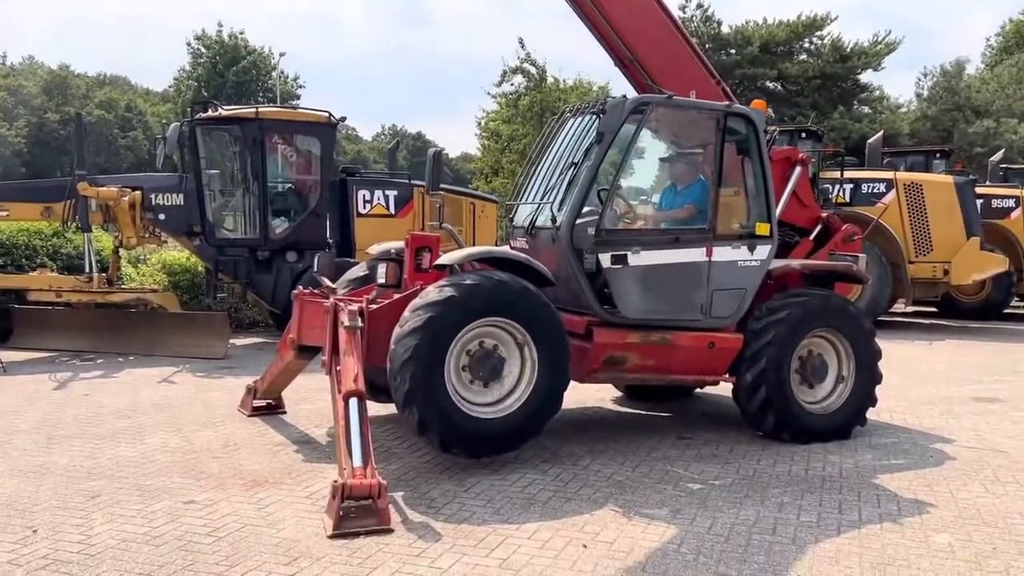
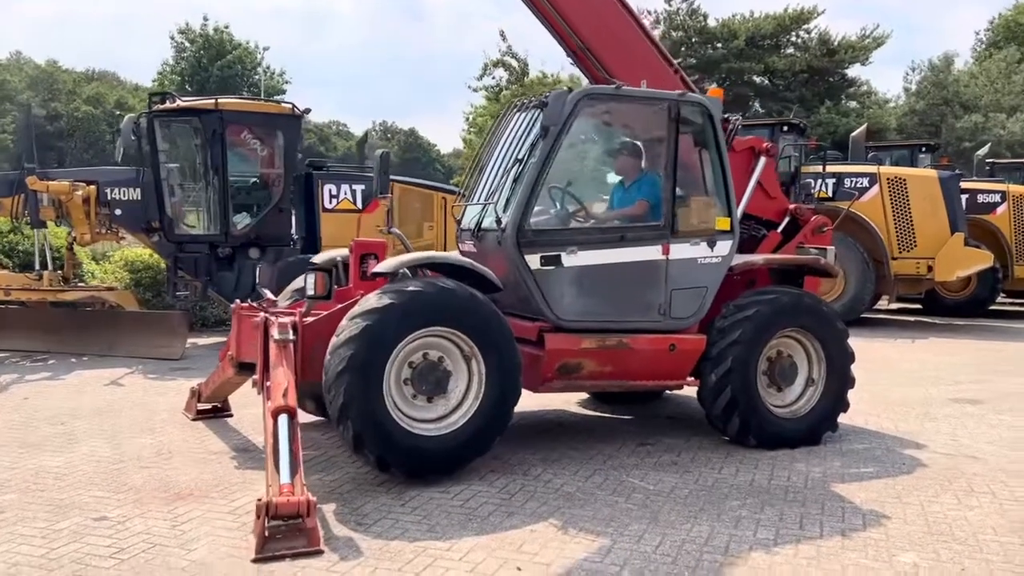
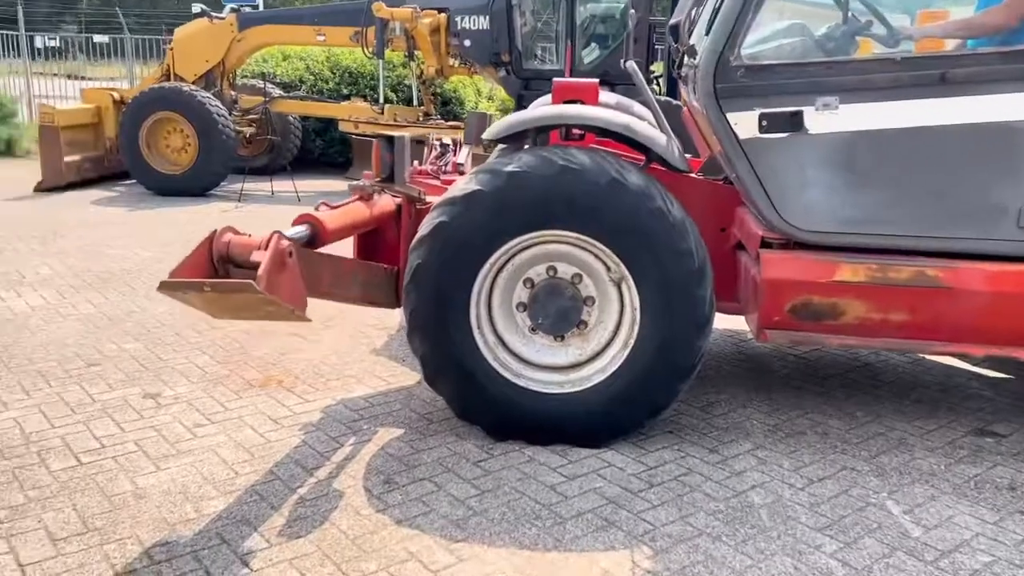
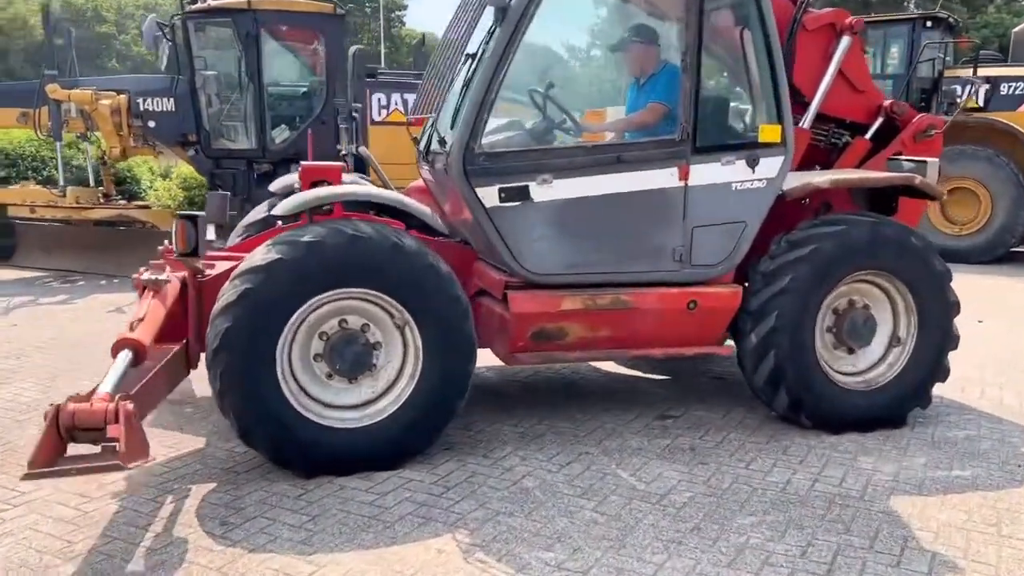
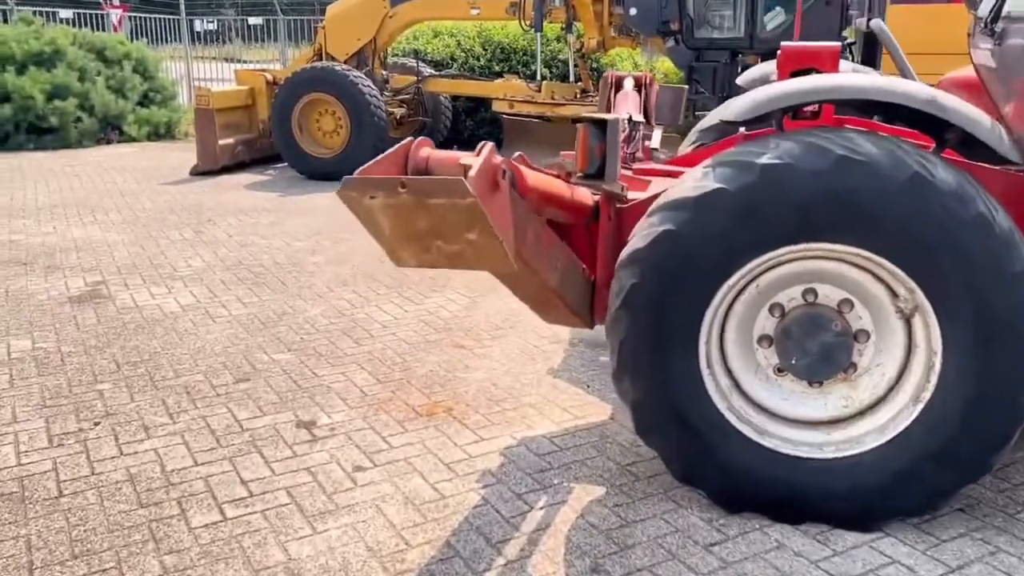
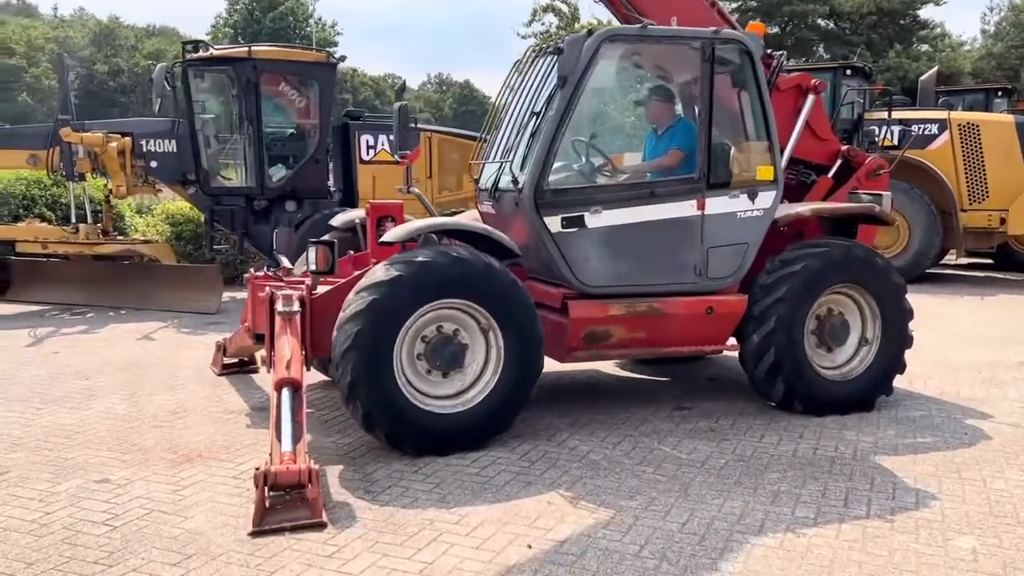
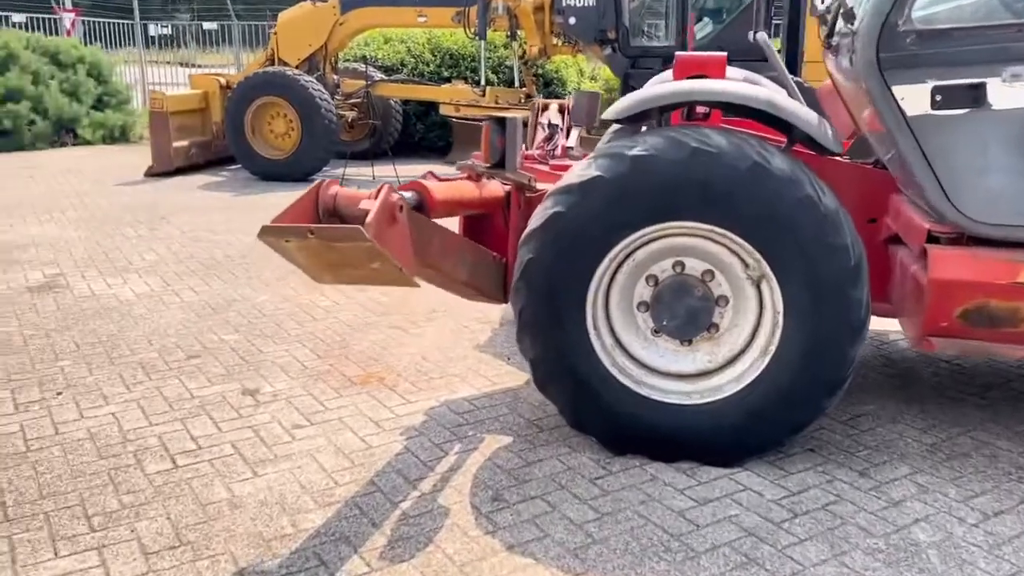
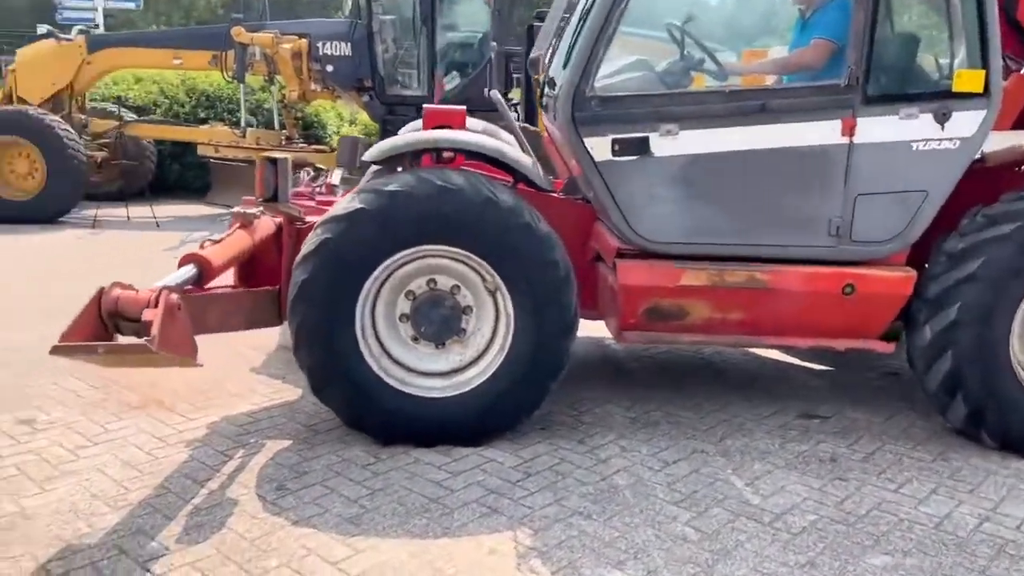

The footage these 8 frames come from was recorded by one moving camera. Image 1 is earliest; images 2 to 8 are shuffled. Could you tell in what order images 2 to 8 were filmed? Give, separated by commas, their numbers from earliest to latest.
2, 6, 4, 8, 3, 7, 5
